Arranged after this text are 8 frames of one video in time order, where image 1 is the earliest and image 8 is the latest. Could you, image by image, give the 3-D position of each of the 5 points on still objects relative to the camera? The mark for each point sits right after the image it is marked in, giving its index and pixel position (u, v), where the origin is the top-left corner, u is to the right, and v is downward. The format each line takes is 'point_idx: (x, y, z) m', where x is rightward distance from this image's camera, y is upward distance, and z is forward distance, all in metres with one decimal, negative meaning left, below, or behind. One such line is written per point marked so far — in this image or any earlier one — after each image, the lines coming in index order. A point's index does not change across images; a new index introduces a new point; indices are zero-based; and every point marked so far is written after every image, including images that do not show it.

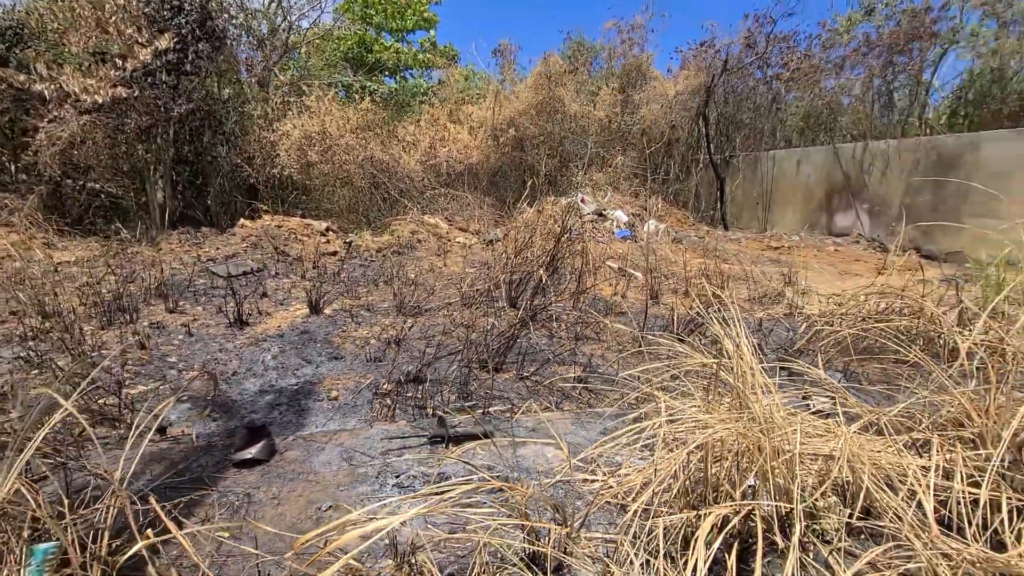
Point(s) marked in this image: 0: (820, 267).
0: (+2.8, +0.2, +4.6) m
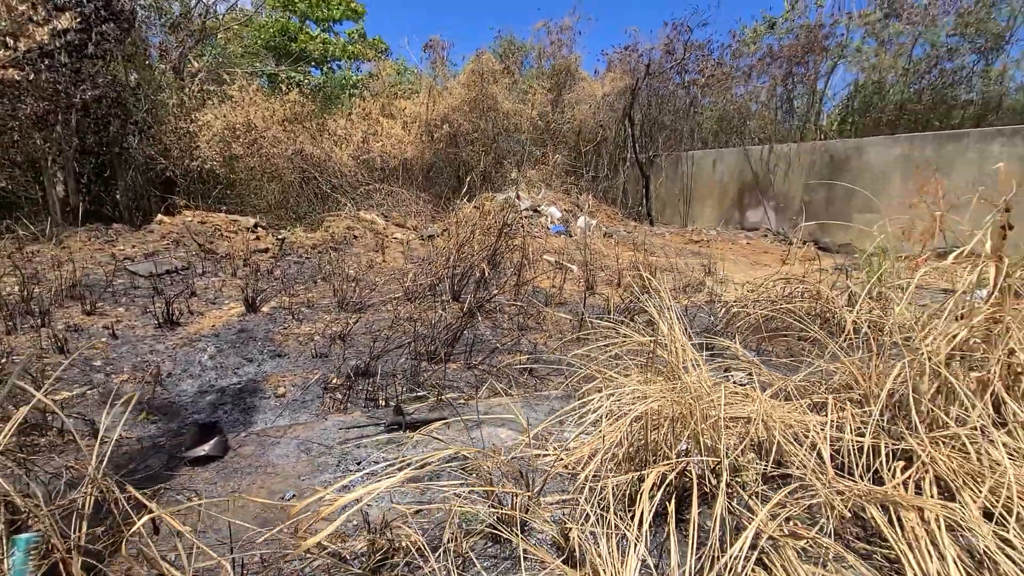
0: (+2.3, +0.3, +5.0) m
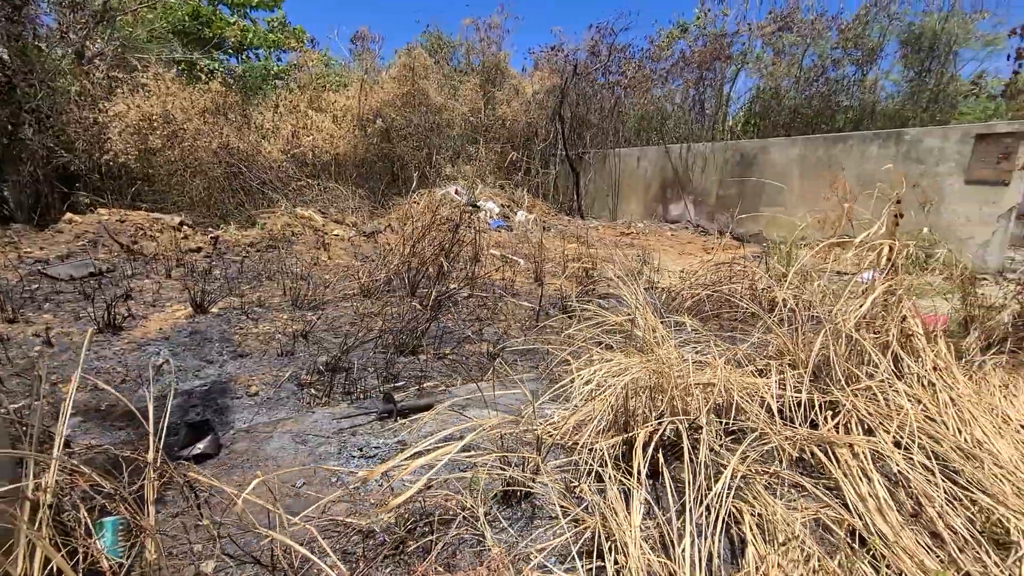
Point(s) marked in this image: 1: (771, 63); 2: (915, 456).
0: (+1.7, +0.4, +5.4) m
1: (+3.7, +3.2, +7.2) m
2: (+1.2, -0.5, +1.5) m
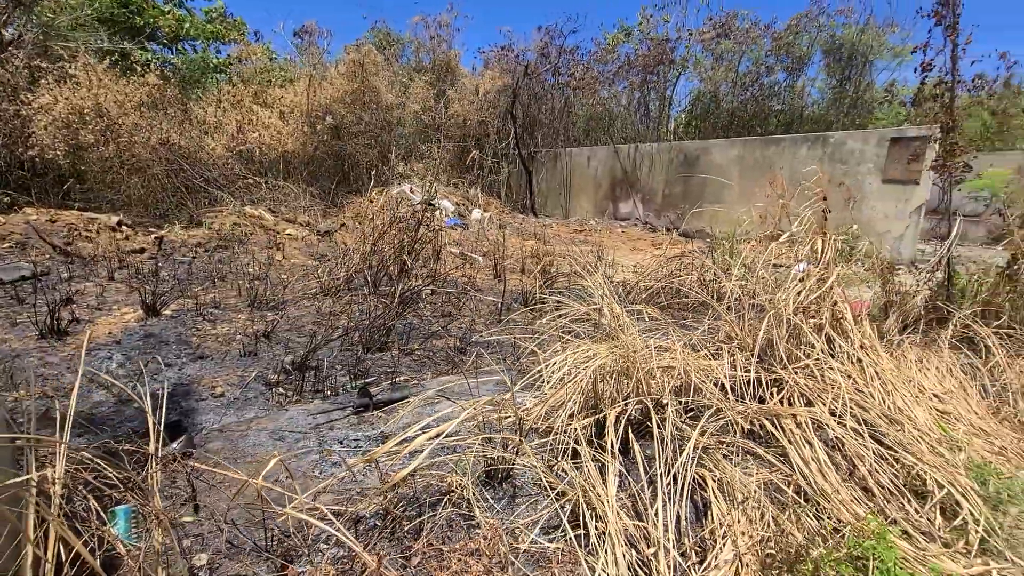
0: (+1.2, +0.5, +5.7) m
1: (+3.0, +3.3, +7.6) m
2: (+1.2, -0.5, +1.7) m
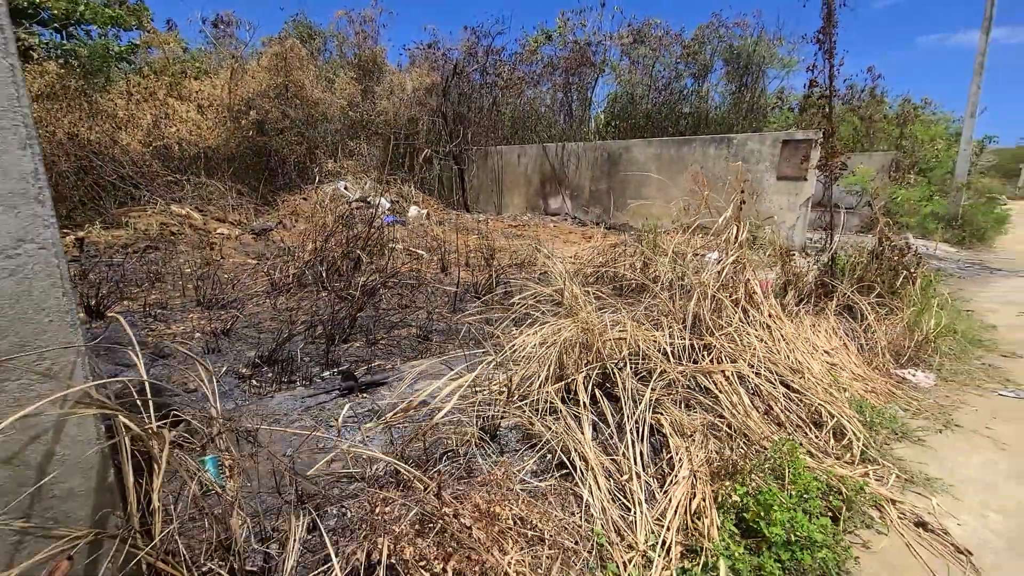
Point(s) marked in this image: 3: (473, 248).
0: (+0.5, +0.6, +6.0) m
1: (+1.9, +3.5, +8.2) m
2: (+1.1, -0.4, +2.1) m
3: (-0.4, +0.4, +4.8) m
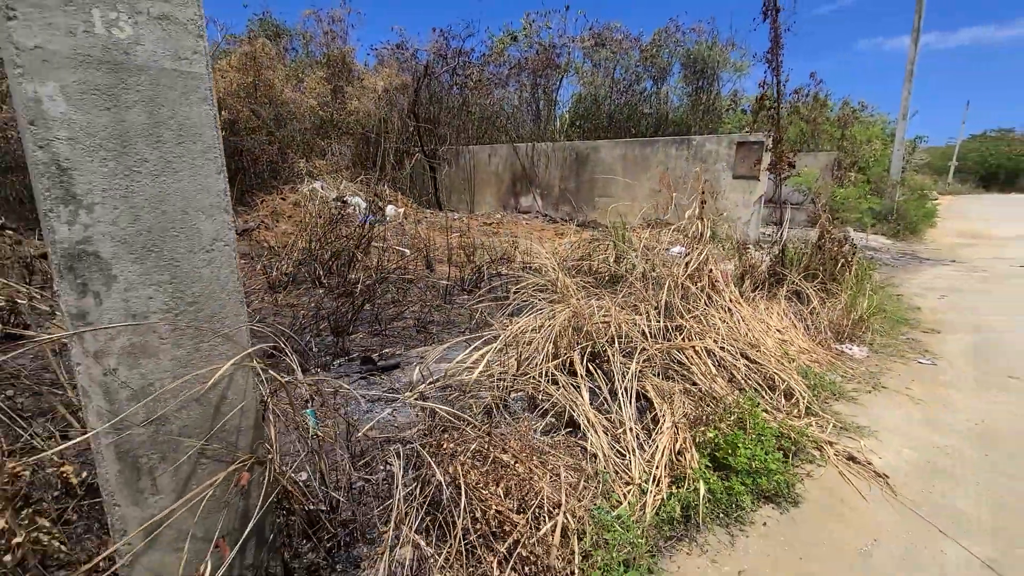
0: (+0.2, +0.7, +6.3) m
1: (+1.4, +3.6, +8.5) m
2: (+1.1, -0.3, +2.5) m
3: (-0.6, +0.4, +5.1) m
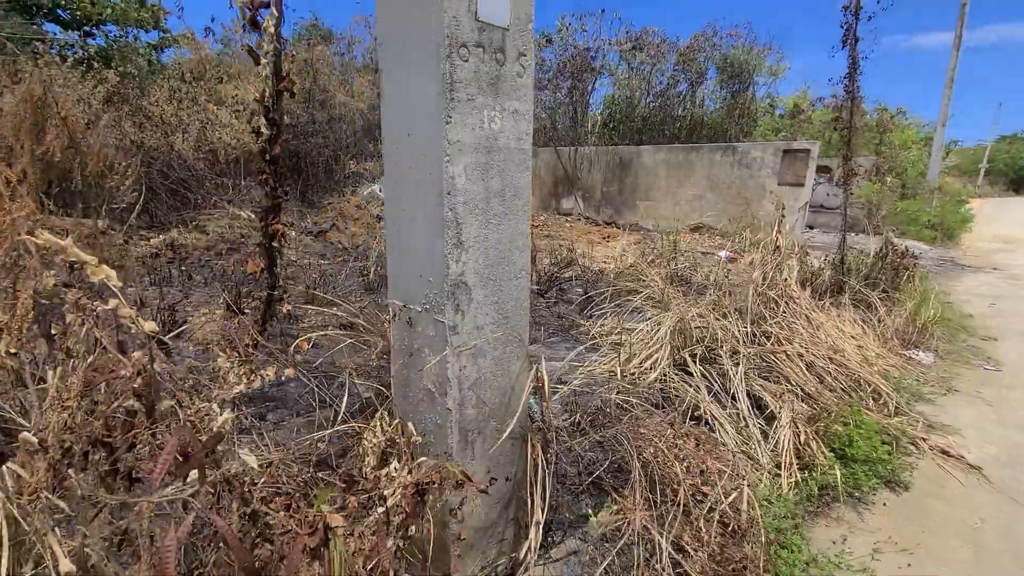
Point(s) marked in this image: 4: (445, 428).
0: (+0.9, +0.7, +6.6) m
1: (+2.2, +3.6, +8.7) m
2: (+1.7, -0.4, +2.7) m
3: (+0.1, +0.4, +5.4) m
4: (-0.2, -0.3, +1.1) m
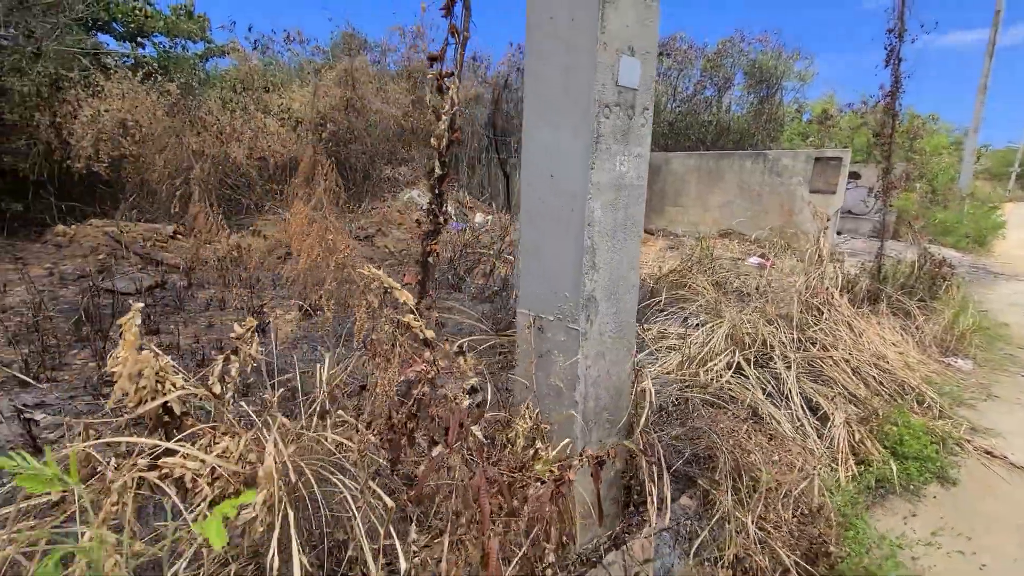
0: (+1.4, +0.6, +6.8) m
1: (+2.8, +3.5, +8.9) m
2: (+2.0, -0.4, +2.9) m
3: (+0.5, +0.4, +5.6) m
4: (+0.2, -0.4, +1.3) m
